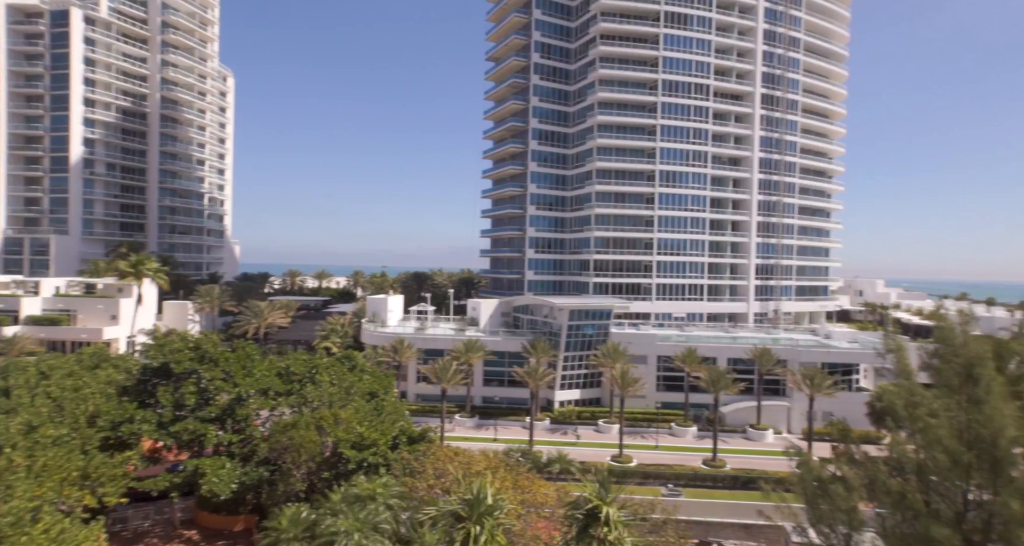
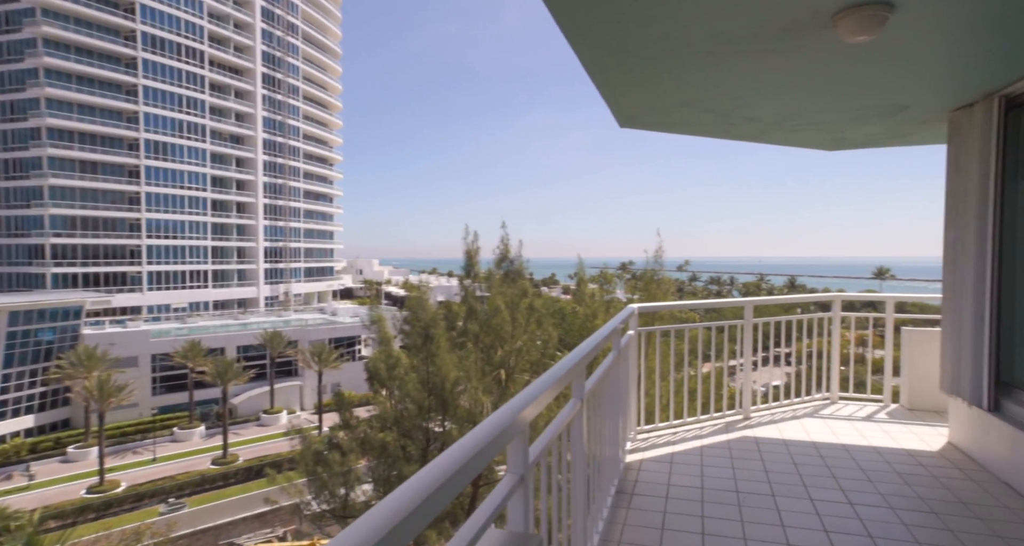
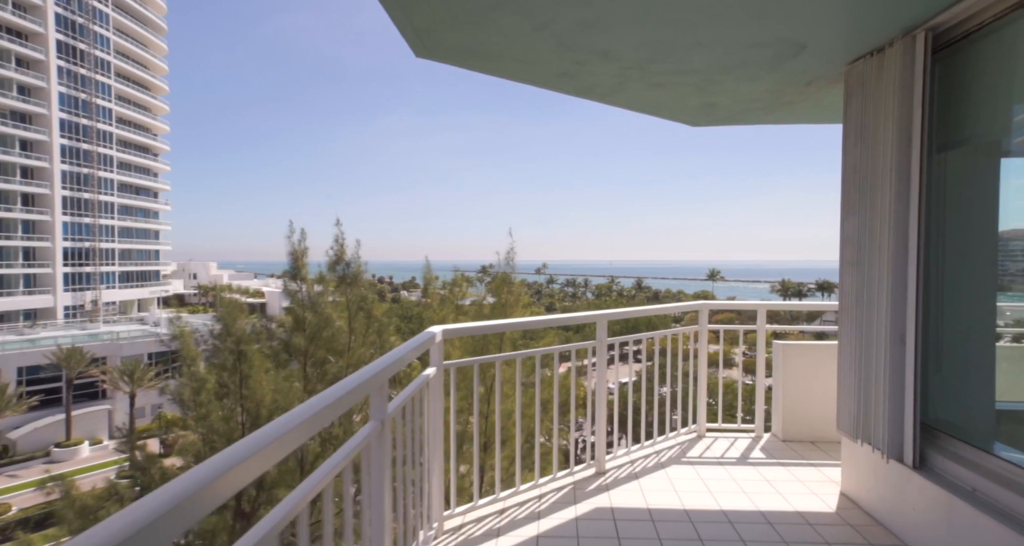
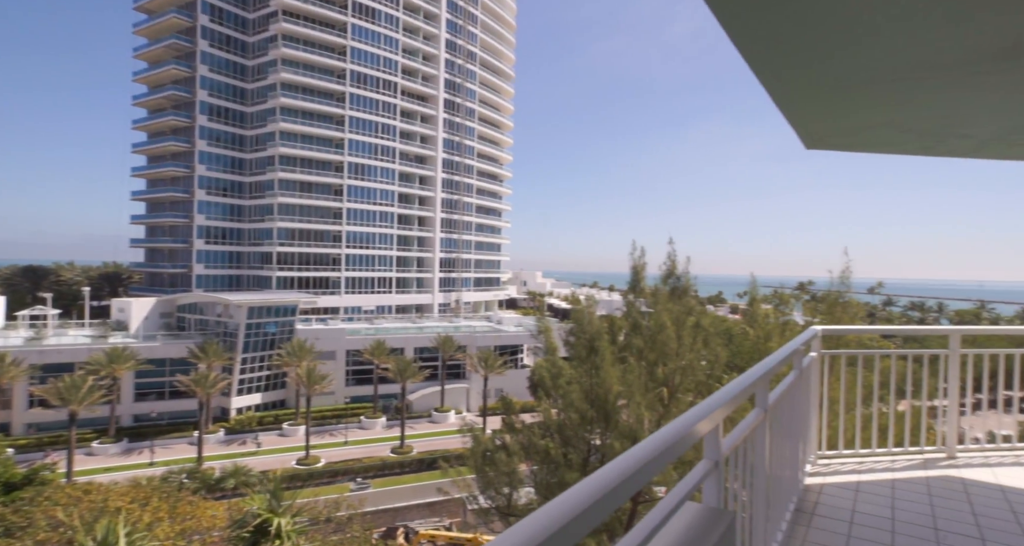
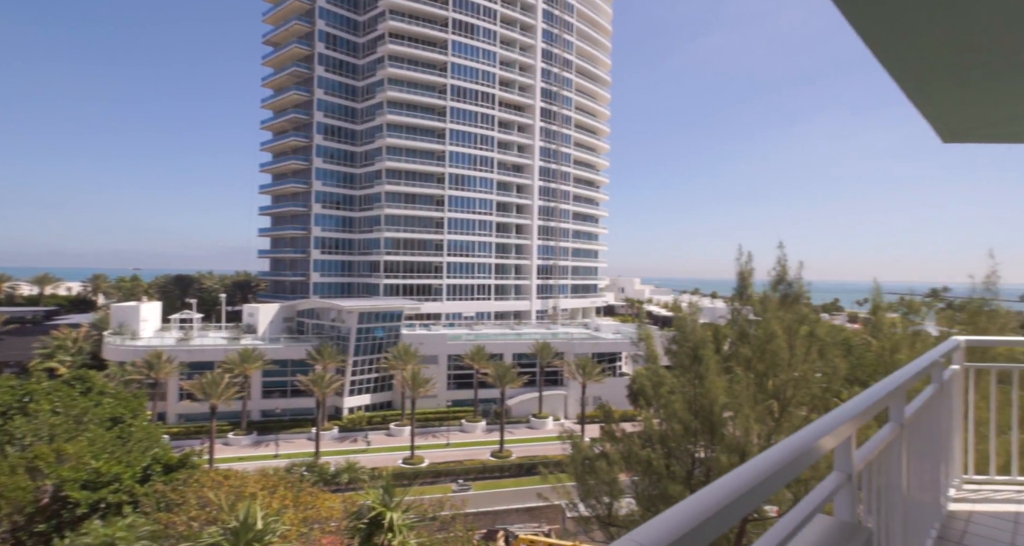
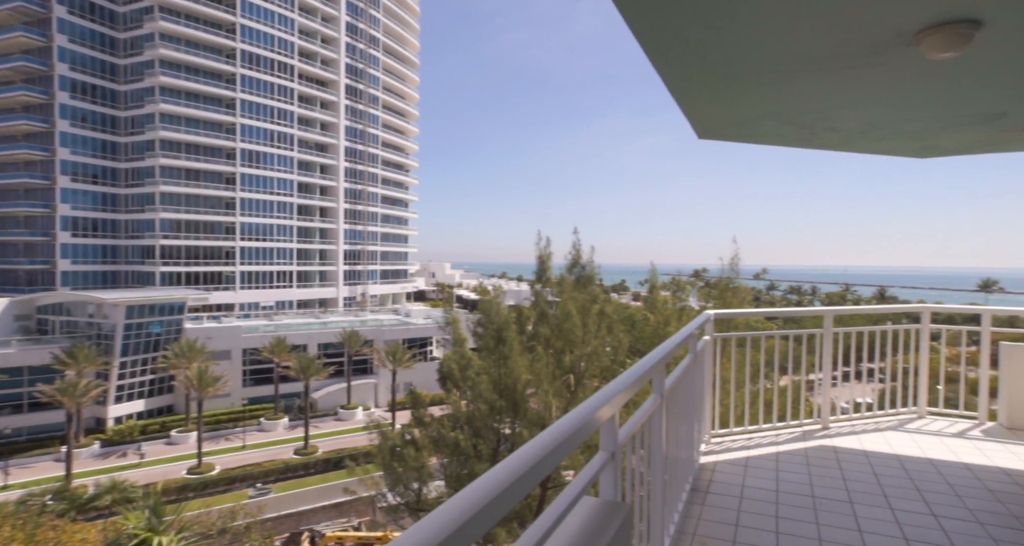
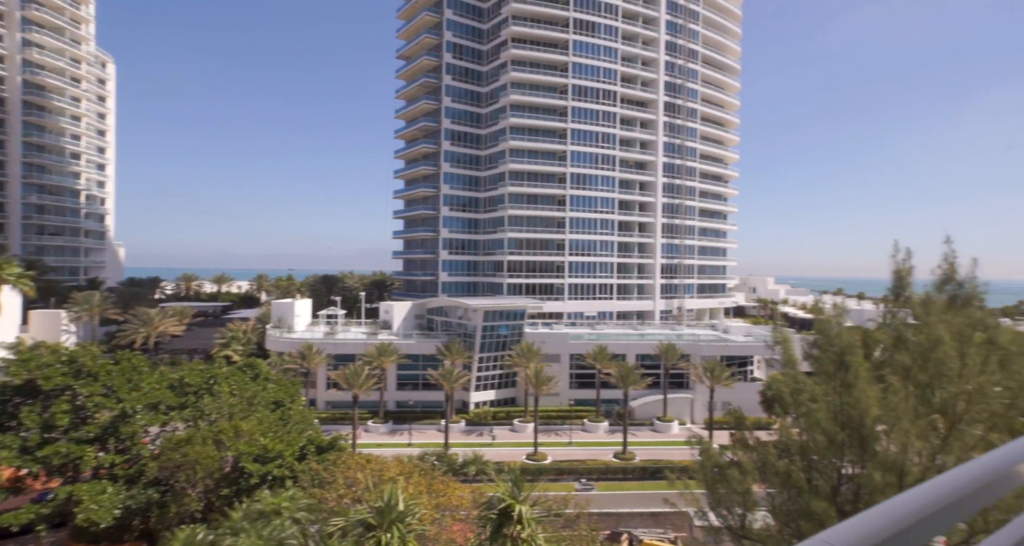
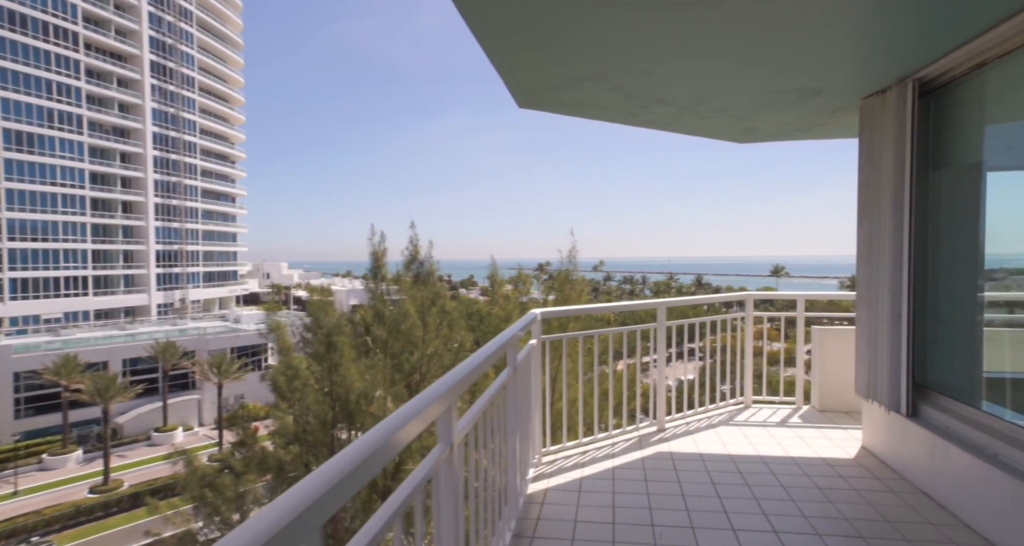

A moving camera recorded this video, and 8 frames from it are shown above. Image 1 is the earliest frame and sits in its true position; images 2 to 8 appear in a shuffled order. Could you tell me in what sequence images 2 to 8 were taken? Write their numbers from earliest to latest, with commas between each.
7, 5, 4, 6, 2, 8, 3
